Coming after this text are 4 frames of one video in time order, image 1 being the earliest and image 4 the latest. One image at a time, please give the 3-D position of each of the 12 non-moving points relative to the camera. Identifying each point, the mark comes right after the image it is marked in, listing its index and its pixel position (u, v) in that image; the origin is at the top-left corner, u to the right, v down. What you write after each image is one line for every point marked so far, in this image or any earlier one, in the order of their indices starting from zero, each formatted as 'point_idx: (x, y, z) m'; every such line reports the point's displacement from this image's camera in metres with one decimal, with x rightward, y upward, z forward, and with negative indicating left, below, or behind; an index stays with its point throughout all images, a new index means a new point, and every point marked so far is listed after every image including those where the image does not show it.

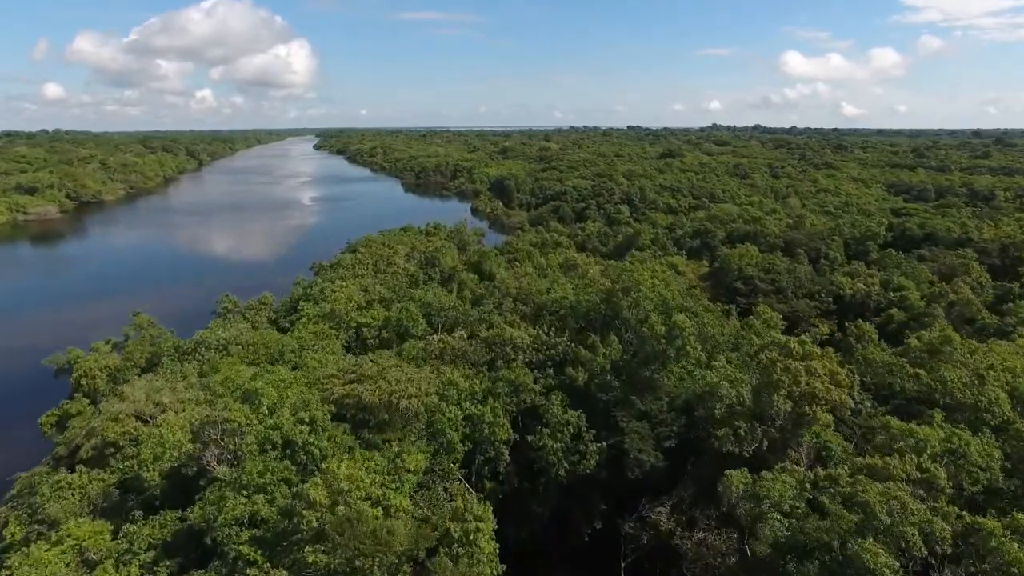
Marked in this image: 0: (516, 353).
0: (+0.1, -1.8, +17.1) m
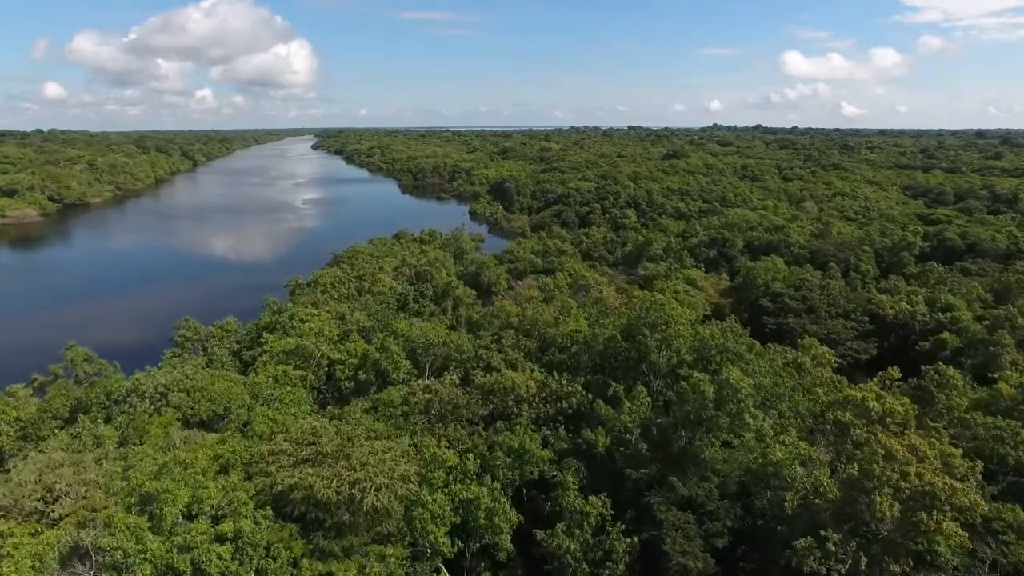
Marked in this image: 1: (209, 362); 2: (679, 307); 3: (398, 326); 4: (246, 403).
0: (+0.2, -2.6, +13.9) m
1: (-8.7, -2.1, +18.3) m
2: (+4.9, -0.6, +18.6) m
3: (-3.3, -1.1, +18.5) m
4: (-6.1, -2.7, +14.6) m
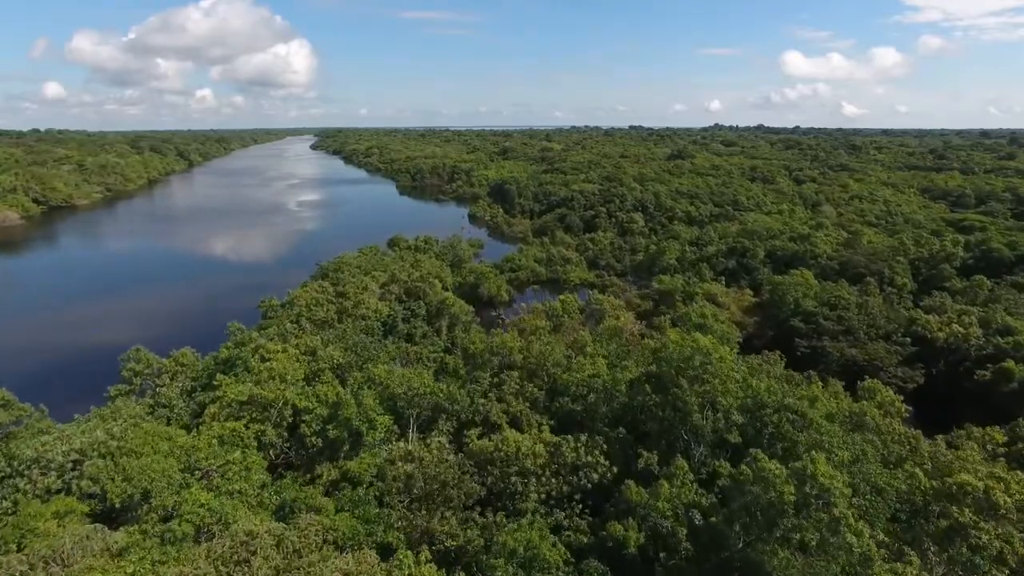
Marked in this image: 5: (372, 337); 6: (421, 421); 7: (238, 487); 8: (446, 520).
0: (+0.2, -3.4, +10.9) m
1: (-8.6, -2.9, +15.3) m
2: (+4.9, -1.3, +15.6) m
3: (-3.2, -1.9, +15.5) m
4: (-6.0, -3.4, +11.7) m
5: (-4.3, -1.5, +19.8) m
6: (-1.9, -2.8, +13.6) m
7: (-4.9, -3.5, +11.4) m
8: (-1.1, -3.8, +10.5) m
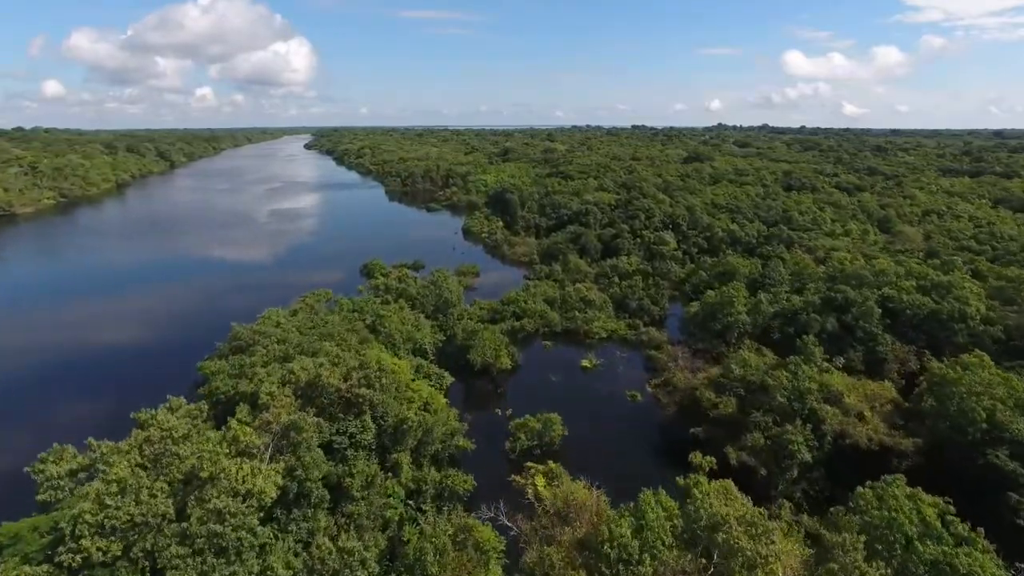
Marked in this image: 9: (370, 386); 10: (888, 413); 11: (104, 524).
0: (+0.4, -6.0, +0.3) m
1: (-8.4, -5.5, +4.7) m
2: (+5.1, -4.0, +5.0) m
3: (-3.1, -4.5, +4.9) m
4: (-5.9, -6.1, +1.0) m
5: (-4.1, -4.1, +9.2) m
6: (-1.8, -5.5, +3.0) m
7: (-4.7, -6.2, +0.8) m
8: (-0.9, -6.4, -0.1) m
9: (-3.6, -2.3, +16.6) m
10: (+10.7, -3.5, +18.3) m
11: (-6.2, -3.6, +9.9) m
